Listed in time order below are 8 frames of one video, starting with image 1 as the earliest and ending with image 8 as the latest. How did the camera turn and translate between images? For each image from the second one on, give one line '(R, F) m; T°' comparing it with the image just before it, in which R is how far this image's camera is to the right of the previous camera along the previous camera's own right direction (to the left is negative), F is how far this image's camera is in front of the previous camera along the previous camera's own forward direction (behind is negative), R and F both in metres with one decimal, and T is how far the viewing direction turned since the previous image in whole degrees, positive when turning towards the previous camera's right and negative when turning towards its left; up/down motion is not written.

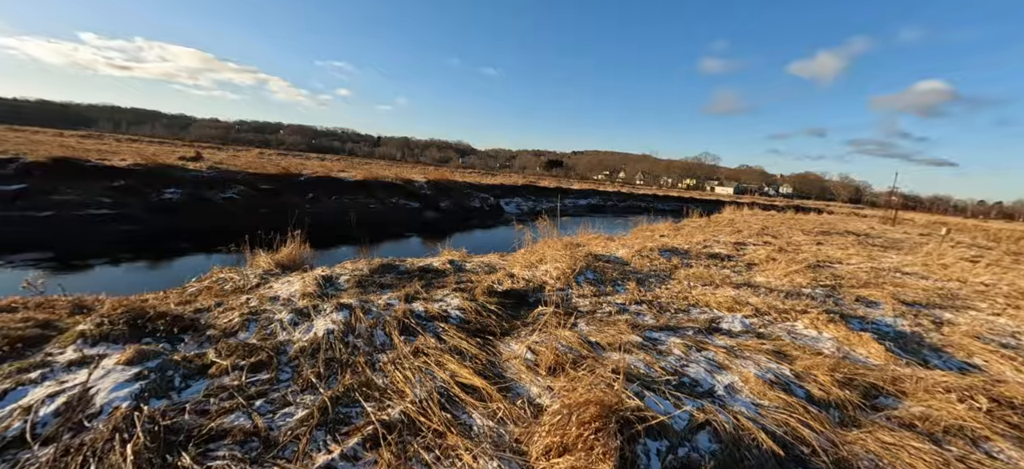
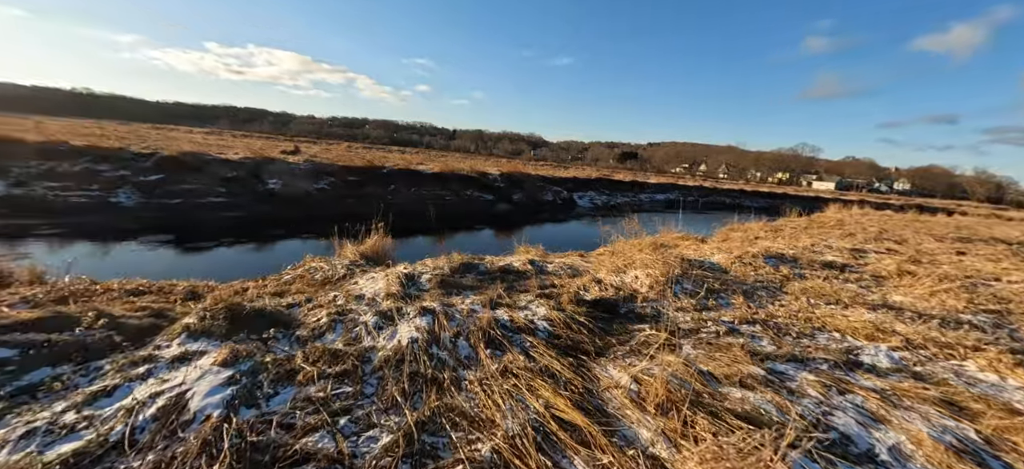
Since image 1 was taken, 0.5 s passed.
(-0.3, +0.5) m; -10°
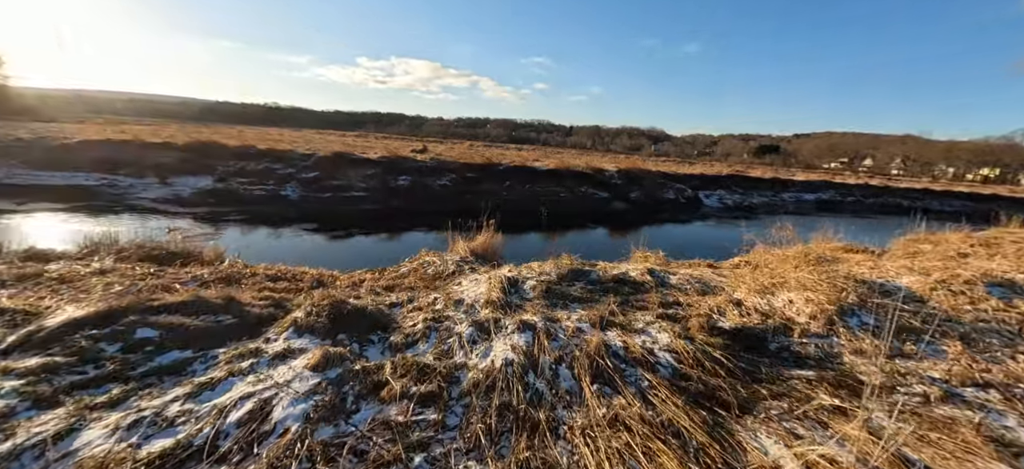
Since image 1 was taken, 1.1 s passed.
(0.0, +0.6) m; -16°
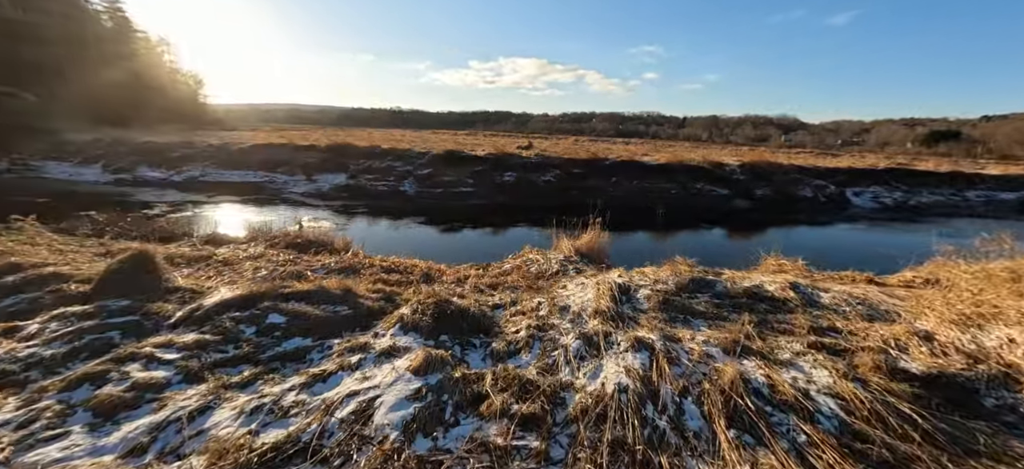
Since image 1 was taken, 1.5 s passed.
(-0.1, +0.3) m; -15°
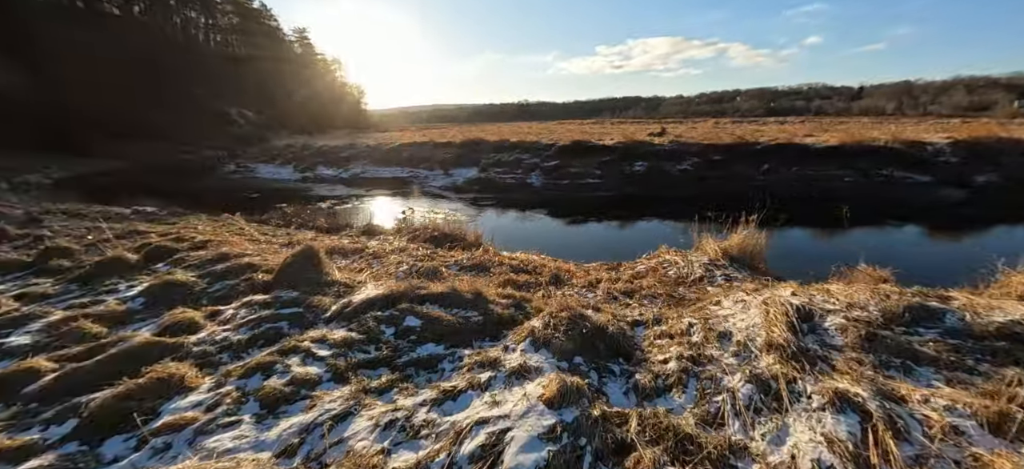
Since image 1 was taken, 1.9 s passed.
(-0.2, +0.4) m; -17°
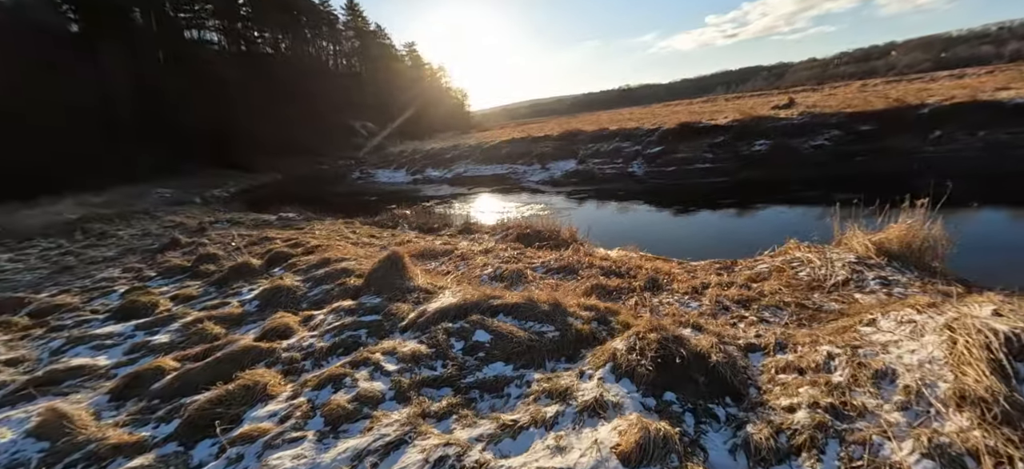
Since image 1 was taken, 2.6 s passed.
(+0.2, +0.4) m; -15°
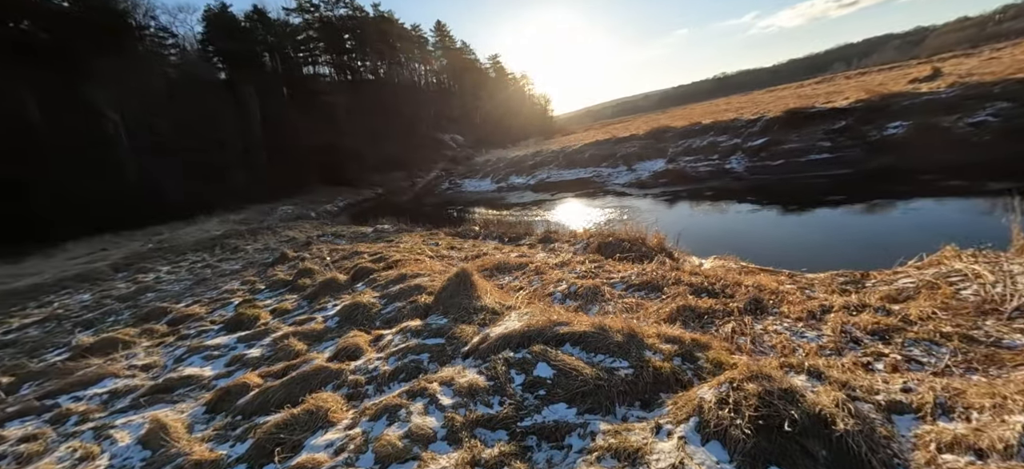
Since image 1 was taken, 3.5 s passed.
(+0.2, +0.3) m; -12°
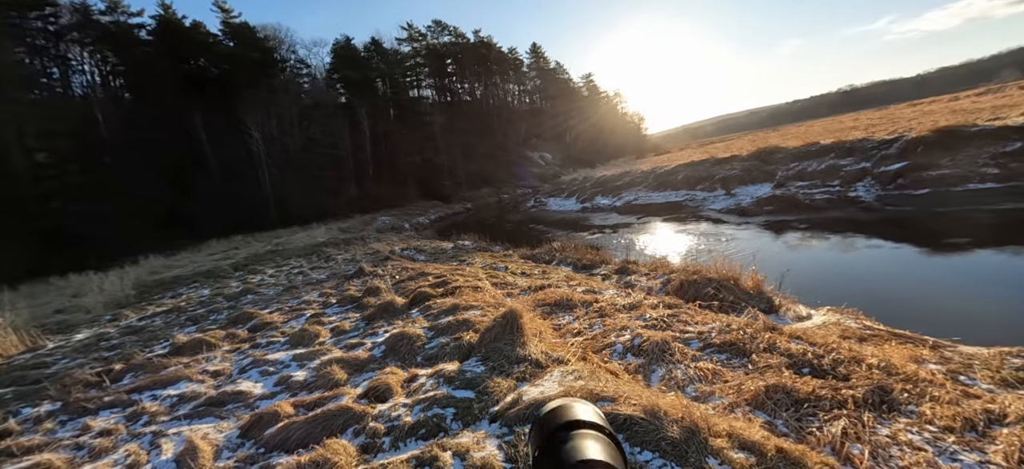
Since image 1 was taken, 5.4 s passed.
(+0.3, +0.4) m; -12°
